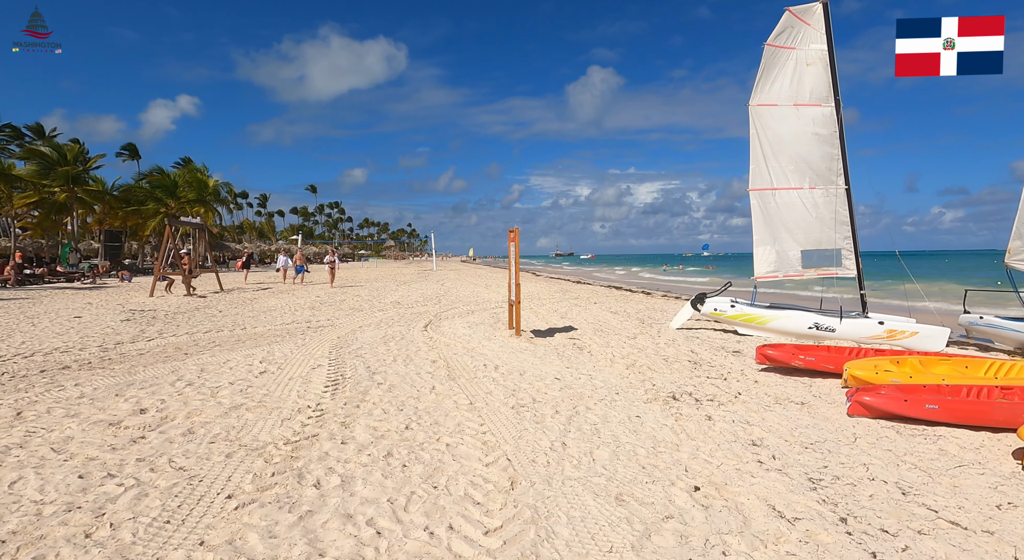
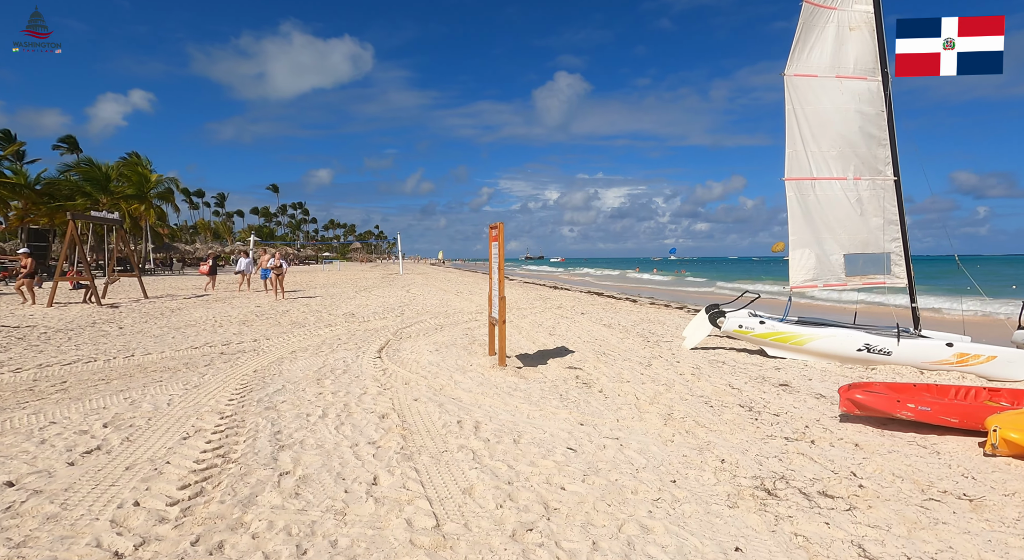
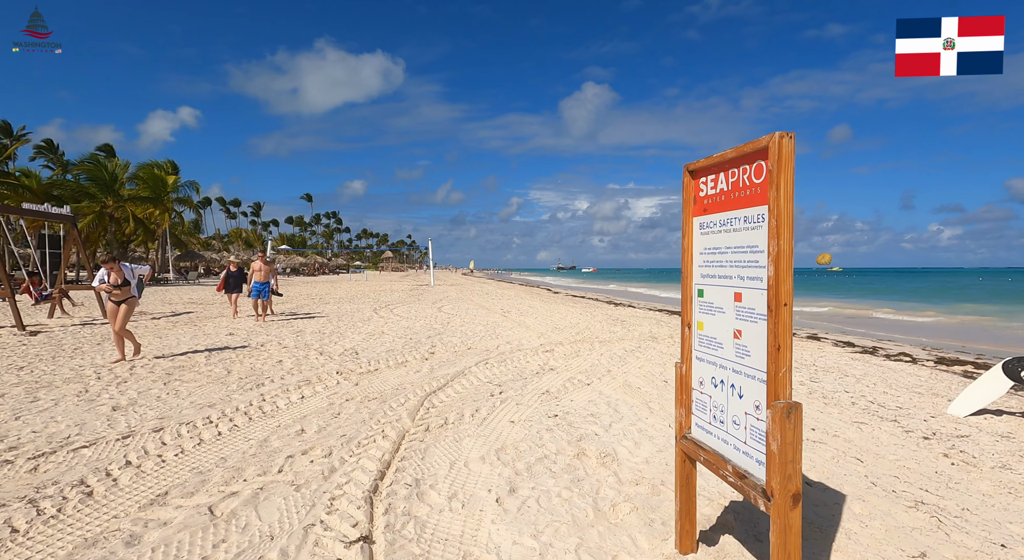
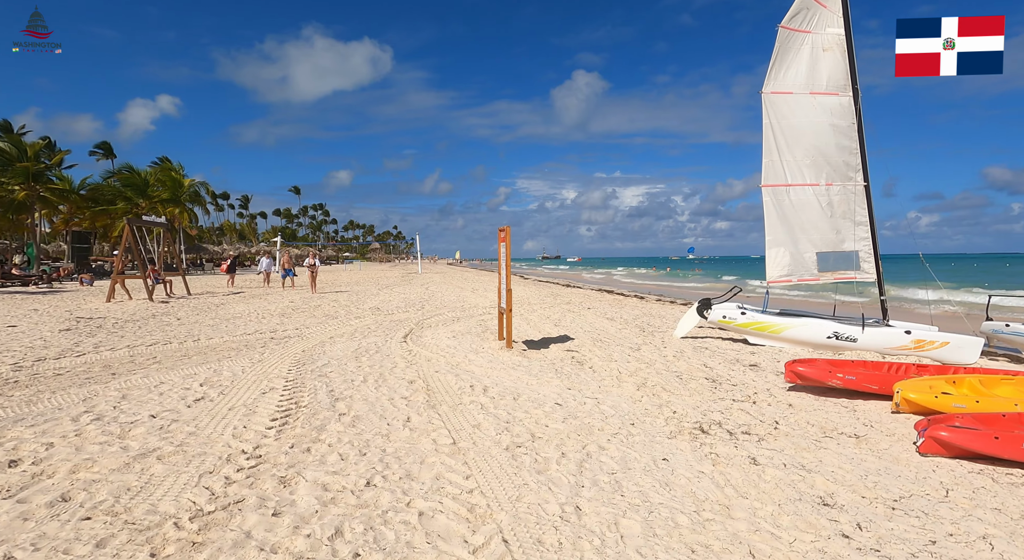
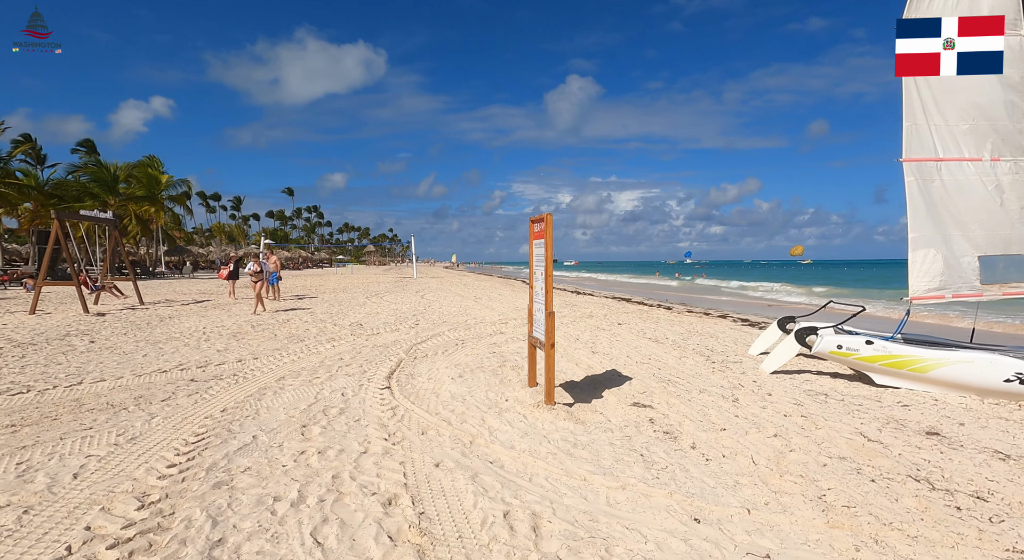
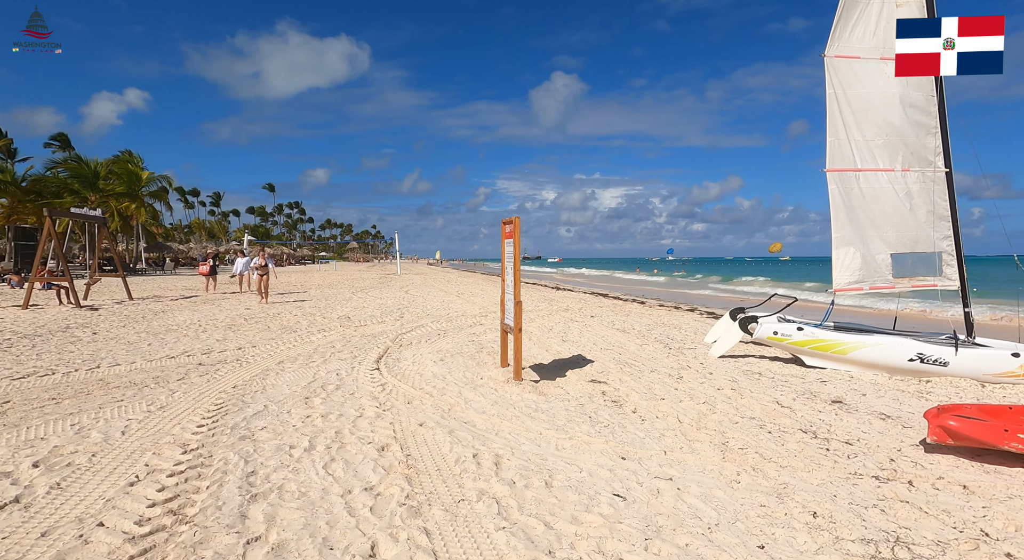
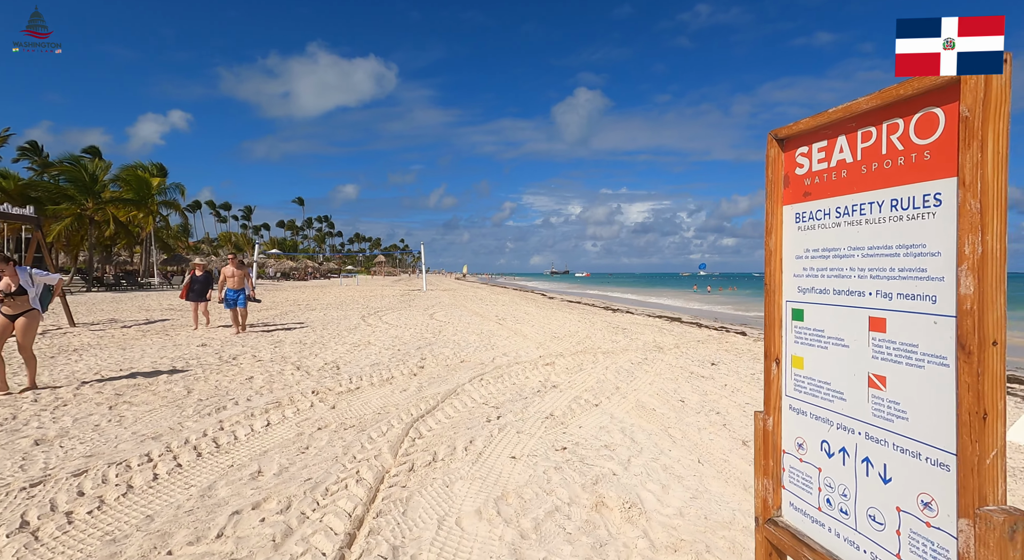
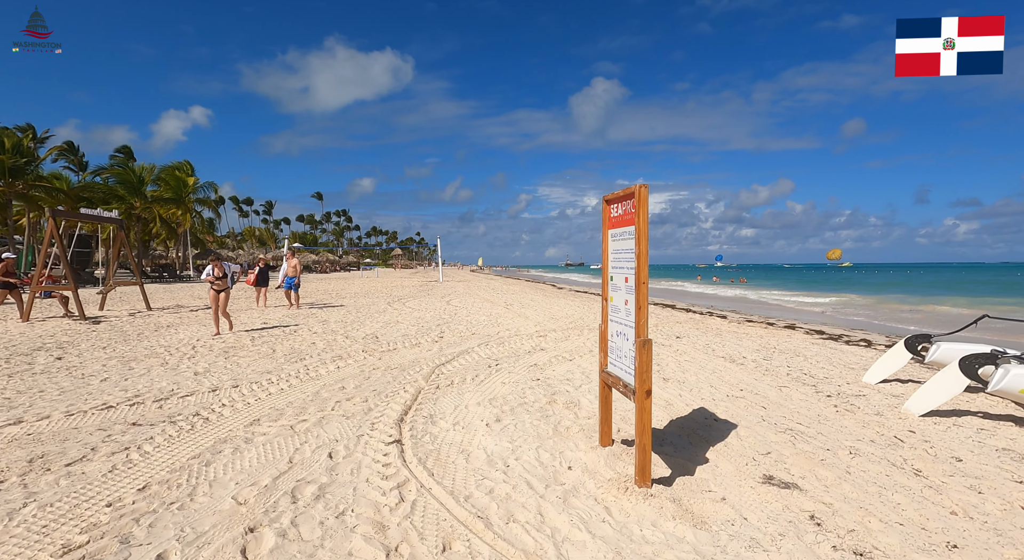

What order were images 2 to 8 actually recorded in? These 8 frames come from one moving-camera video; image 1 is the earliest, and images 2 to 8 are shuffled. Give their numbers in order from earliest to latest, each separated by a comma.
4, 2, 6, 5, 8, 3, 7
